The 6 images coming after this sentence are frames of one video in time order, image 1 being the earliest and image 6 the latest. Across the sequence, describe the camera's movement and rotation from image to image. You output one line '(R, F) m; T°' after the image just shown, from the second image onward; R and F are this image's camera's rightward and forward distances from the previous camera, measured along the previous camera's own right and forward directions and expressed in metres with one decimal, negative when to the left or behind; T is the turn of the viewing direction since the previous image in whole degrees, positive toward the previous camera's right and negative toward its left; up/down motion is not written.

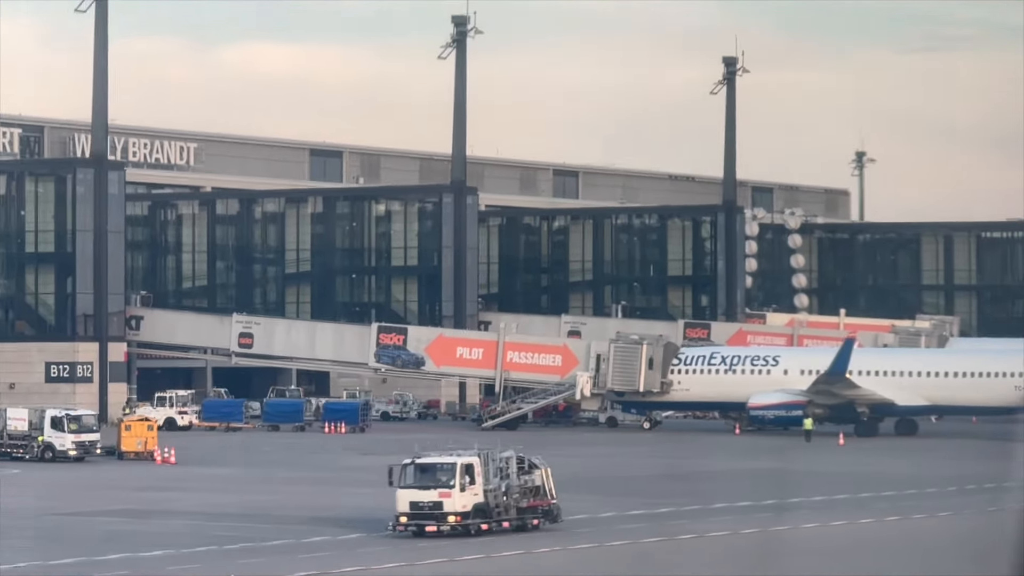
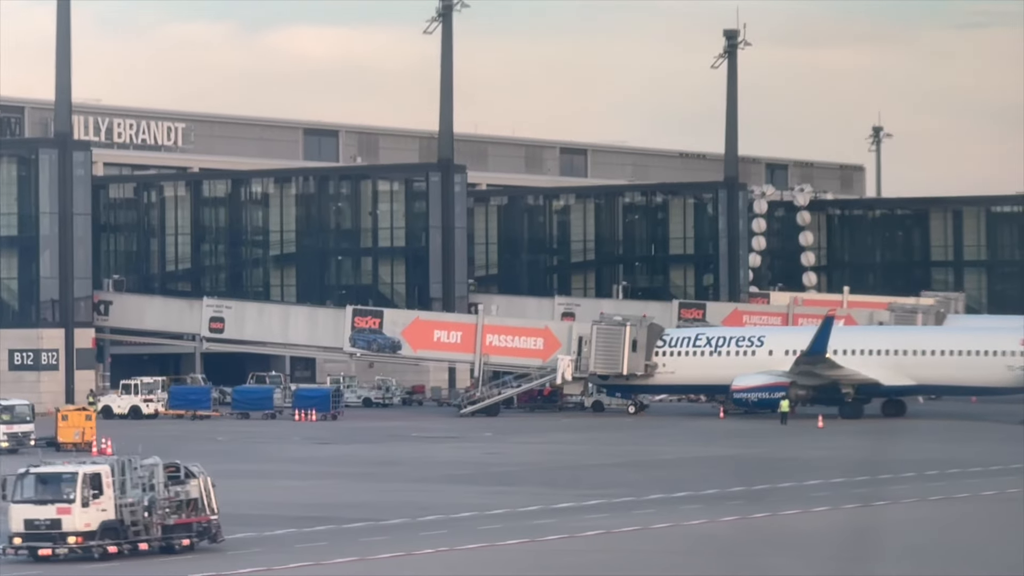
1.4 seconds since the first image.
(+2.2, +1.4) m; -2°
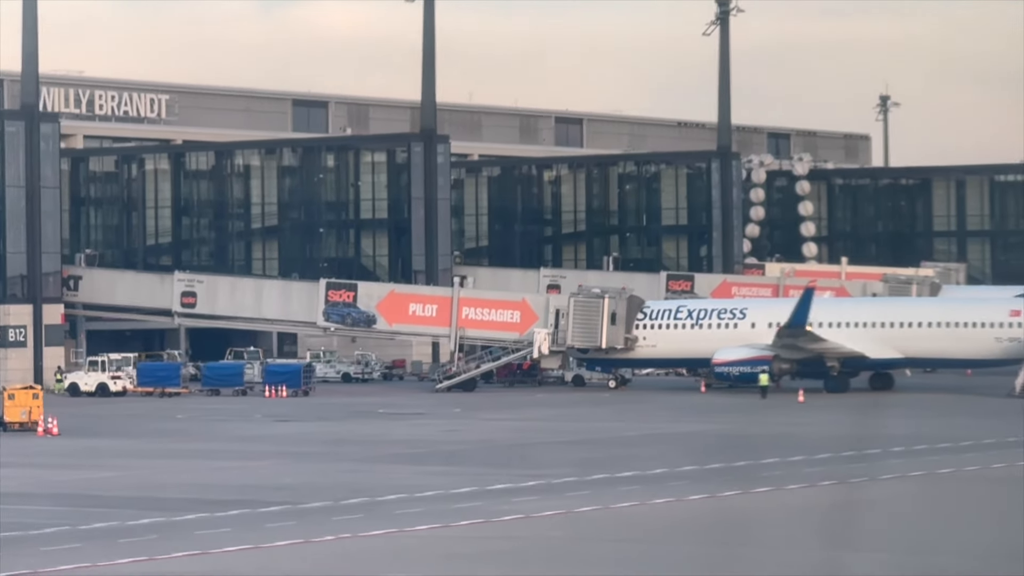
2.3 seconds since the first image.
(+1.5, +0.9) m; -1°
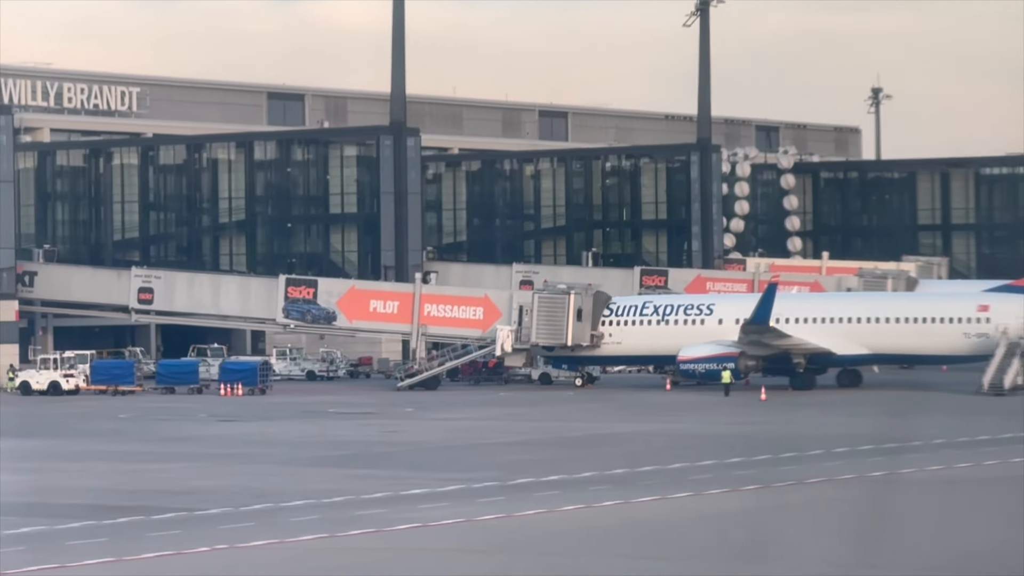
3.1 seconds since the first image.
(+1.5, +0.8) m; 0°
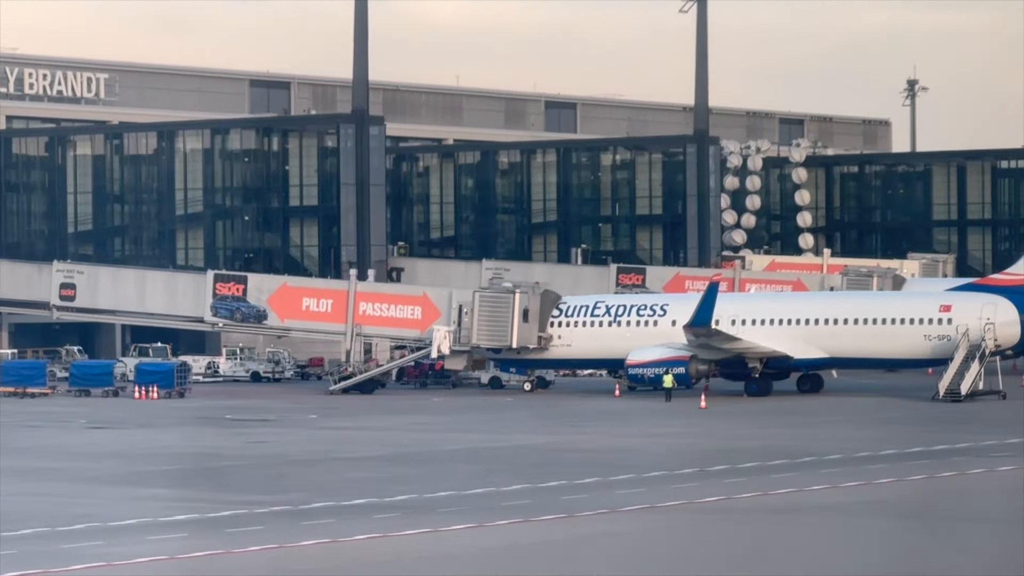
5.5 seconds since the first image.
(+4.2, +2.9) m; -3°
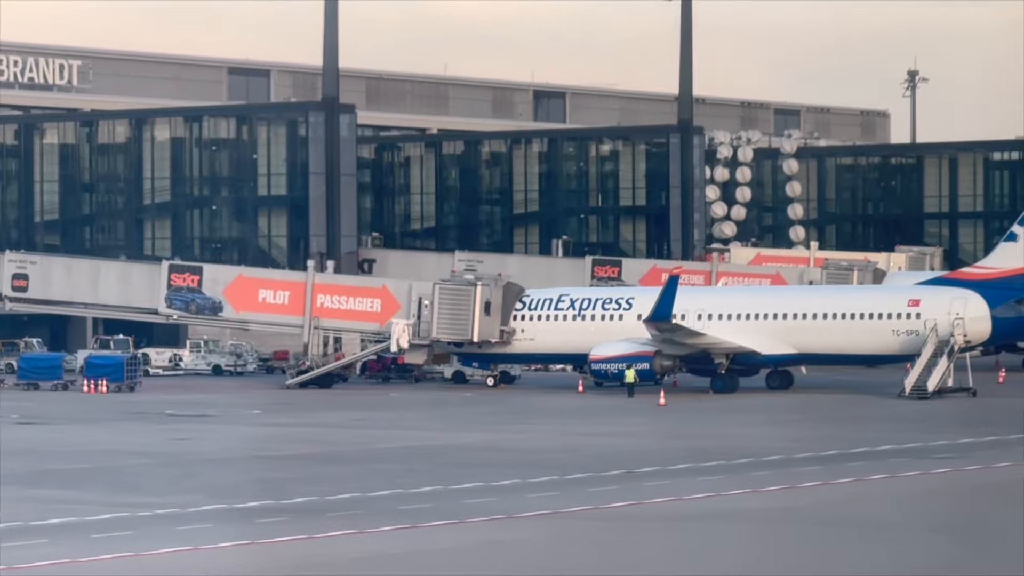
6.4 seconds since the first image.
(+1.6, +1.2) m; -1°
